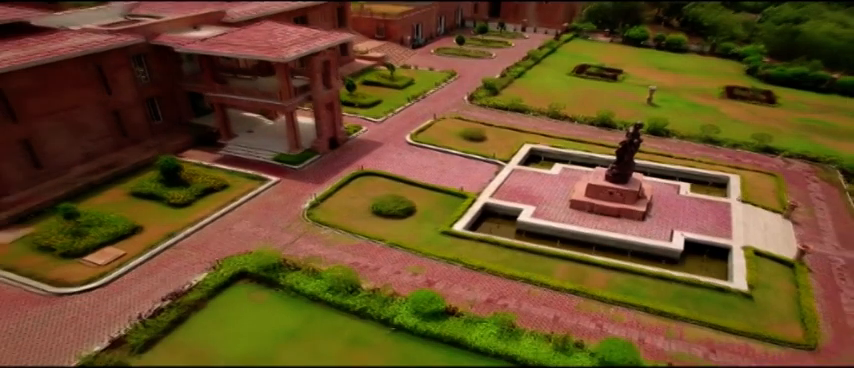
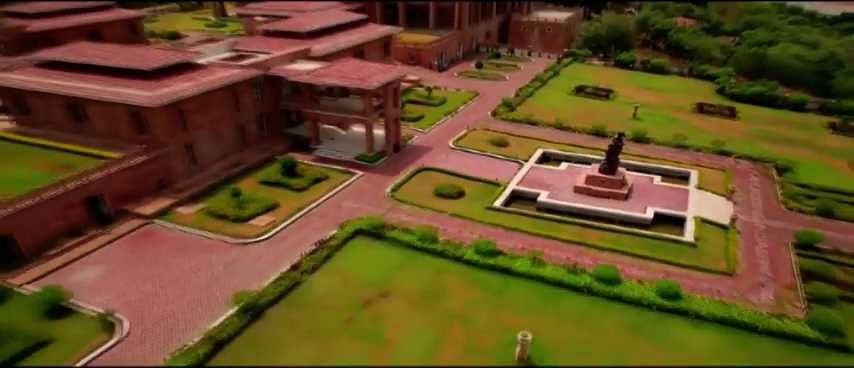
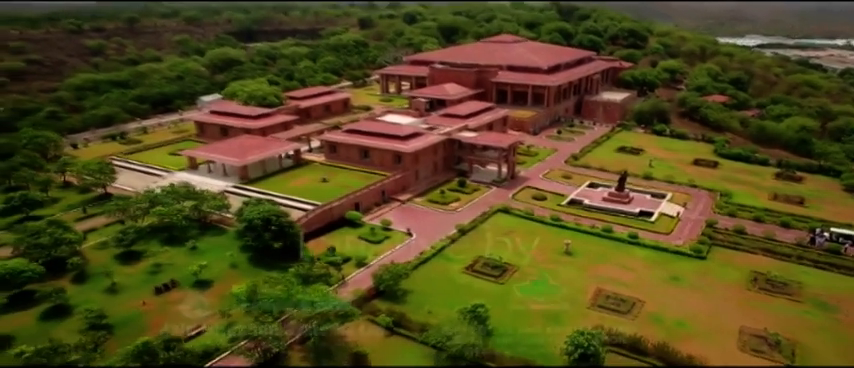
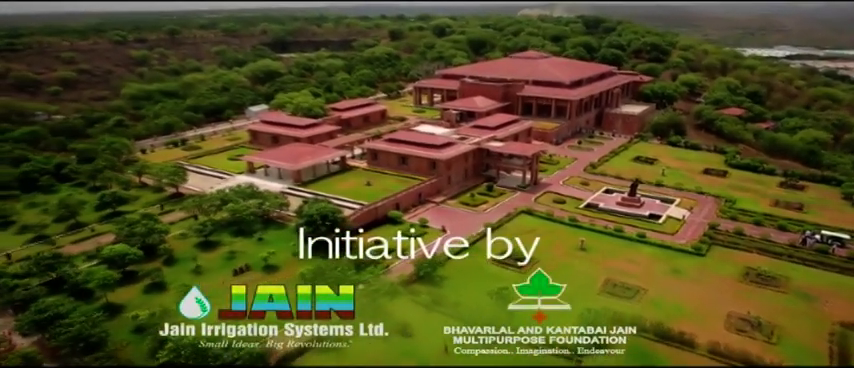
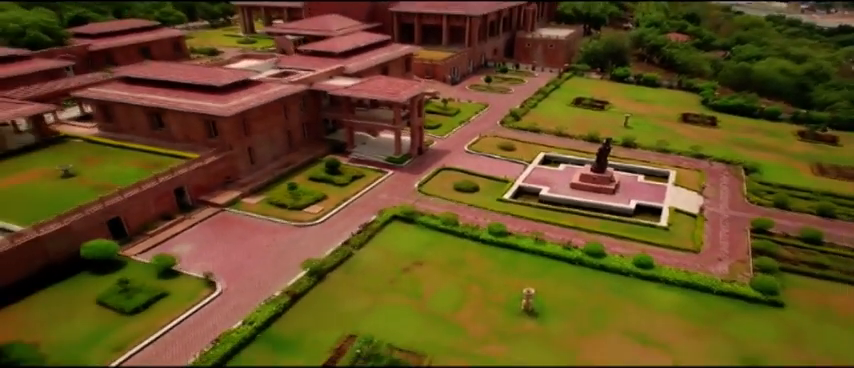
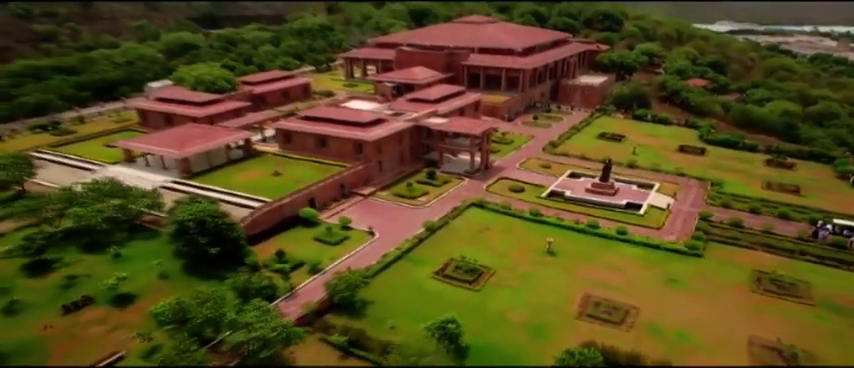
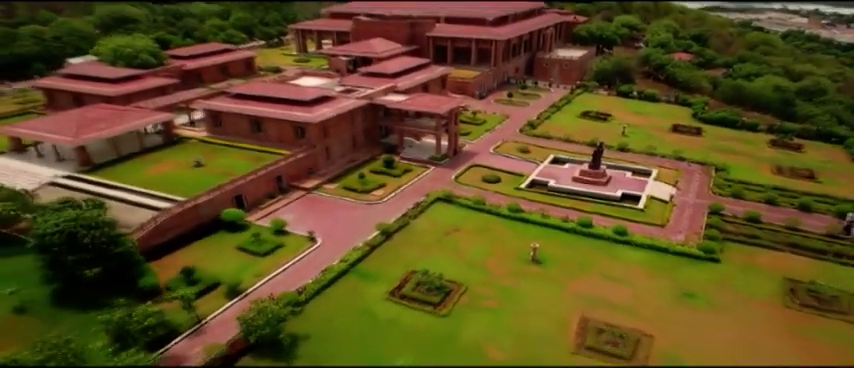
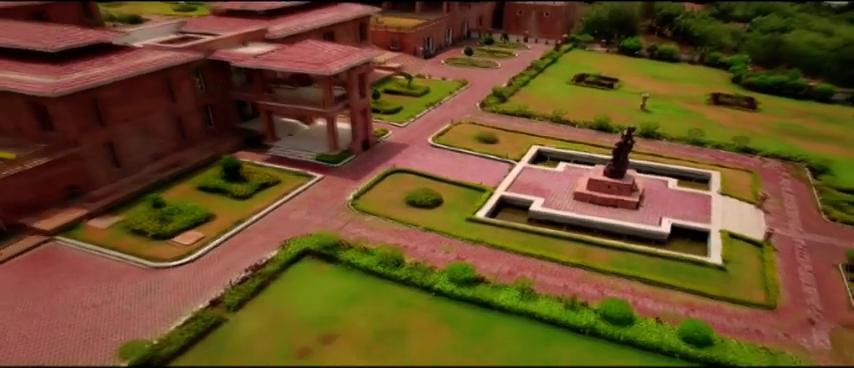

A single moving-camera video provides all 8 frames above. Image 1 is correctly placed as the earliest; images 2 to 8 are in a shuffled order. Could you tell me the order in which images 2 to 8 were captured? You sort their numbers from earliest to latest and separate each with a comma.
8, 2, 5, 7, 6, 3, 4
